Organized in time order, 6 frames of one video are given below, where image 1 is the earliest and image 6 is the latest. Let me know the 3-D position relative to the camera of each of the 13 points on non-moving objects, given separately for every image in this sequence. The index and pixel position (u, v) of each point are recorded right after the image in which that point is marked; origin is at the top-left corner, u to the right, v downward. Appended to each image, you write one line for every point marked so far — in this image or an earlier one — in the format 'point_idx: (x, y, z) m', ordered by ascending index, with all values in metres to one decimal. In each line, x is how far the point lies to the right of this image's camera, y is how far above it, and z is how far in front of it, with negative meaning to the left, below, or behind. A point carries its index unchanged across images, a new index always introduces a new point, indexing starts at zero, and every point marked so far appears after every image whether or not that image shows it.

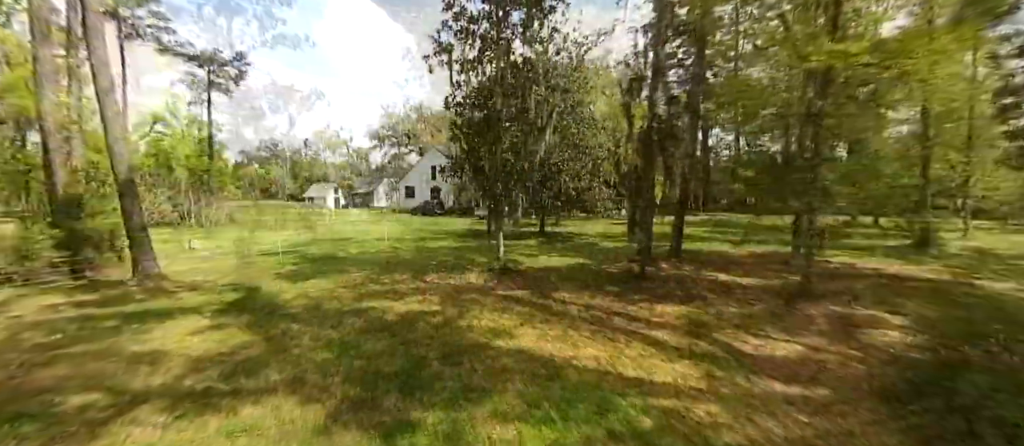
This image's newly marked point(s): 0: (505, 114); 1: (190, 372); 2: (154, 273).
0: (-0.2, +2.2, +7.8) m
1: (-3.3, -1.5, +3.9) m
2: (-6.7, -1.0, +7.3) m
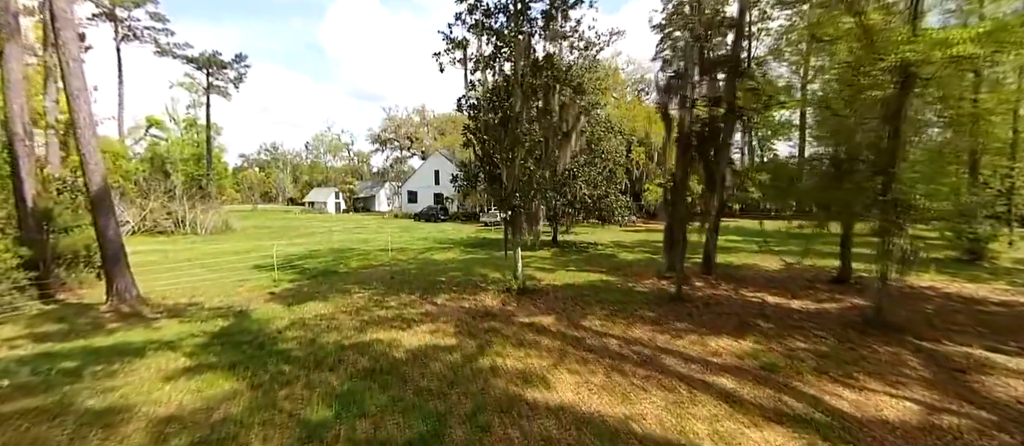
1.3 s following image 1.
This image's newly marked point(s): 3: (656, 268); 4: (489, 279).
0: (+0.2, +2.0, +7.0) m
1: (-2.9, -1.8, +3.1) m
2: (-6.4, -1.2, +6.5) m
3: (+3.5, -1.1, +9.3) m
4: (-0.5, -1.3, +8.5) m
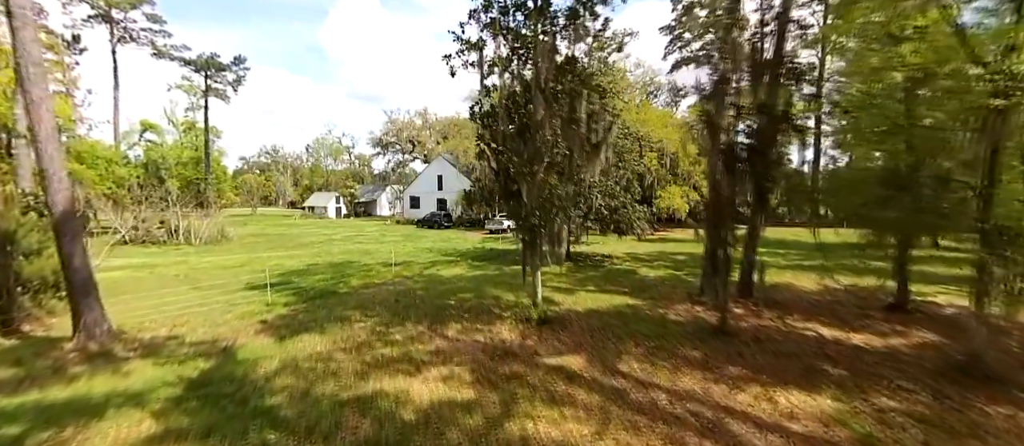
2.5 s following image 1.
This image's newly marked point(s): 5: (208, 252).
0: (+0.5, +1.6, +6.3) m
1: (-2.6, -2.1, +2.3) m
2: (-6.0, -1.6, +5.7) m
3: (+3.8, -1.5, +8.5) m
4: (-0.2, -1.6, +7.7) m
5: (-11.8, -1.2, +15.0) m
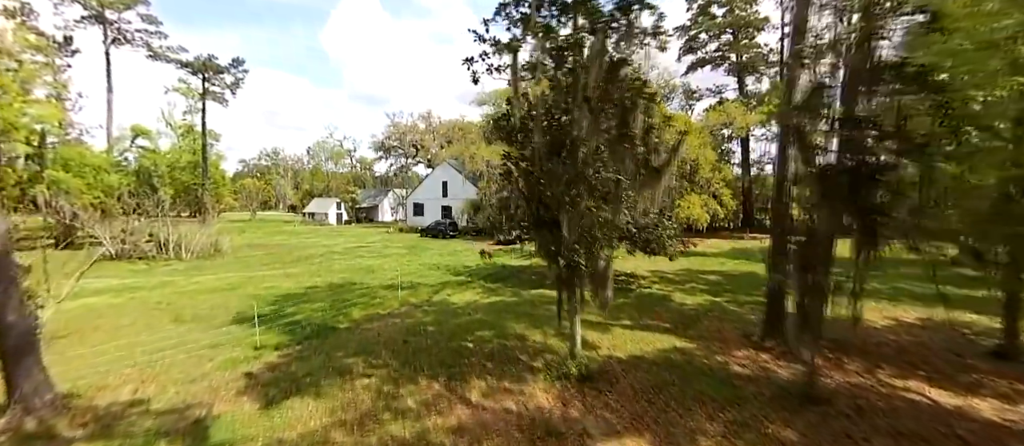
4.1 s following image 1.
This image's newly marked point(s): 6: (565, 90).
0: (+1.0, +1.1, +5.1) m
1: (-2.1, -2.6, +1.2) m
2: (-5.5, -2.1, +4.6) m
3: (+4.3, -2.0, +7.4) m
4: (+0.3, -2.1, +6.6) m
5: (-11.2, -1.7, +13.9) m
6: (+0.7, +1.8, +5.2) m
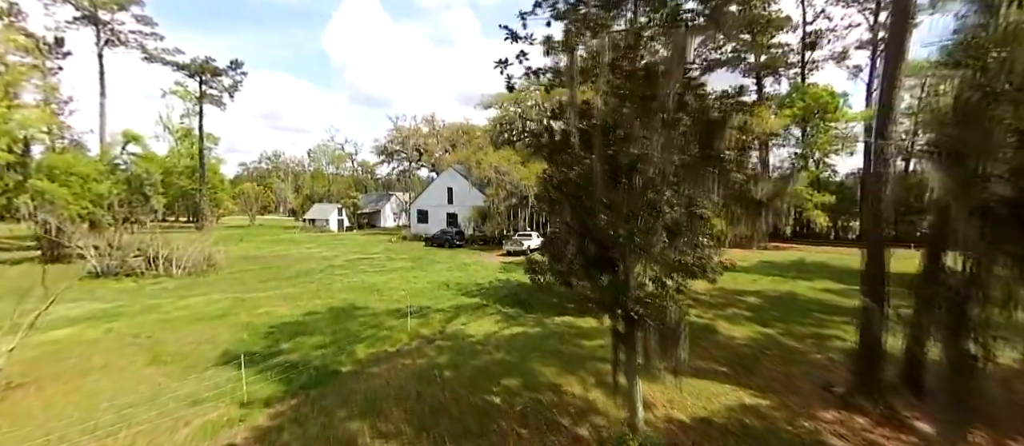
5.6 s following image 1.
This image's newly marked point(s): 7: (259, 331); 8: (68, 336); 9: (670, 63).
0: (+1.5, +0.6, +4.0) m
1: (-1.6, -3.1, +0.1) m
2: (-5.0, -2.6, +3.5) m
3: (+4.8, -2.5, +6.3) m
4: (+0.8, -2.6, +5.5) m
5: (-10.7, -2.2, +12.8) m
6: (+1.2, +1.3, +4.1) m
7: (-5.8, -2.5, +8.9) m
8: (-9.9, -2.5, +8.7) m
9: (+1.6, +1.6, +4.0) m
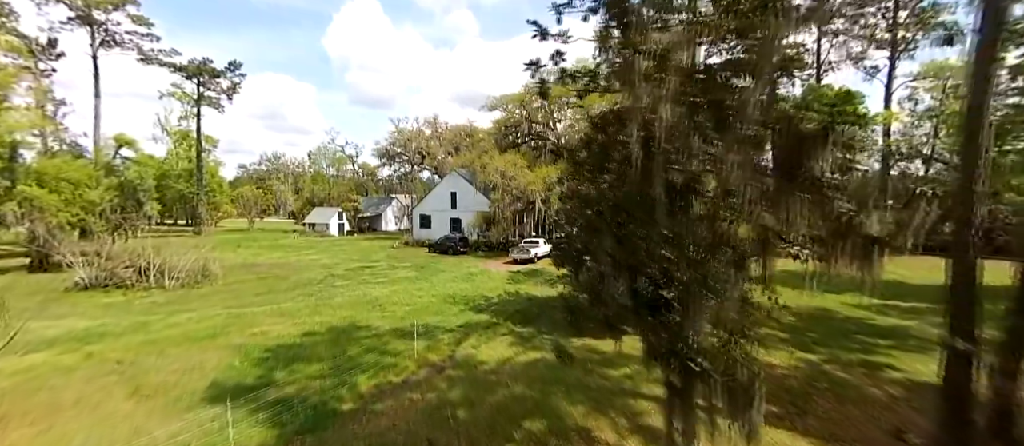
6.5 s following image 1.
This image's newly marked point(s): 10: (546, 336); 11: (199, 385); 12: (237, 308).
0: (+1.8, +0.3, +3.3) m
1: (-1.2, -3.4, -0.7) m
2: (-4.7, -2.9, +2.7) m
3: (+5.2, -2.8, +5.5) m
4: (+1.2, -2.9, +4.7) m
5: (-10.4, -2.6, +12.1) m
6: (+1.6, +1.0, +3.4) m
7: (-5.4, -2.8, +8.2) m
8: (-9.6, -2.8, +7.9) m
9: (+1.9, +1.3, +3.3) m
10: (+0.8, -2.7, +9.3) m
11: (-5.6, -2.9, +7.0) m
12: (-8.3, -2.5, +11.9) m
